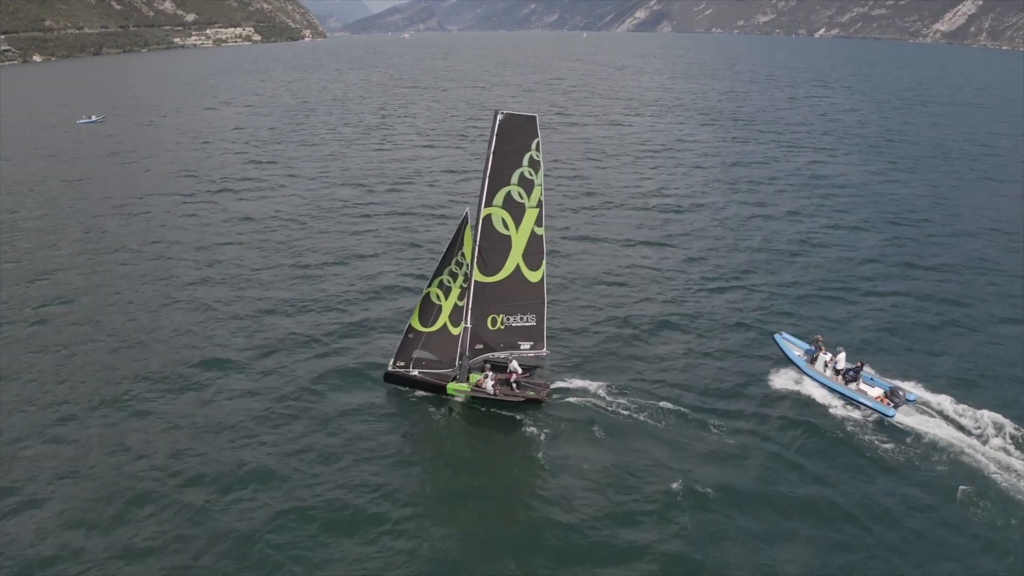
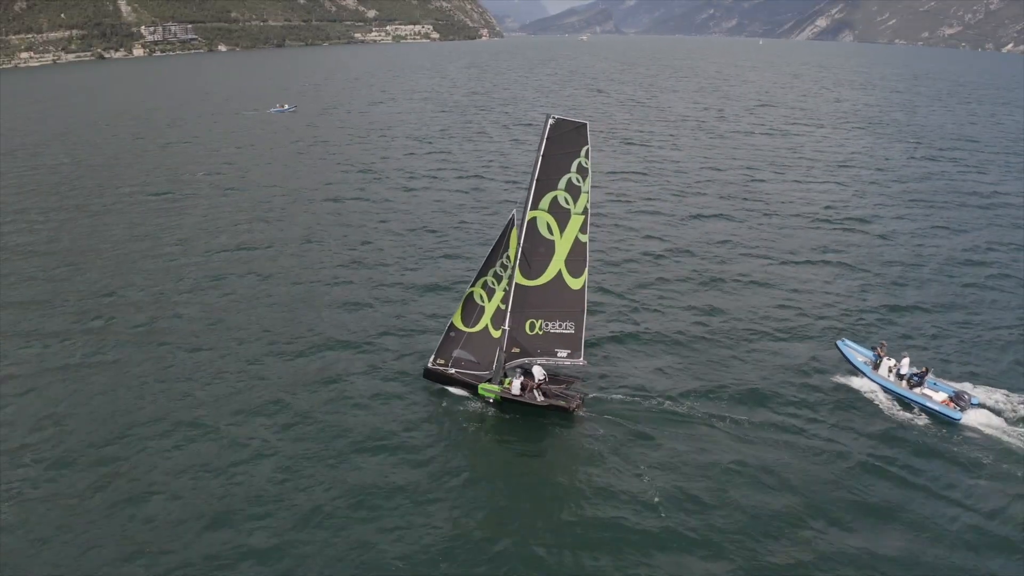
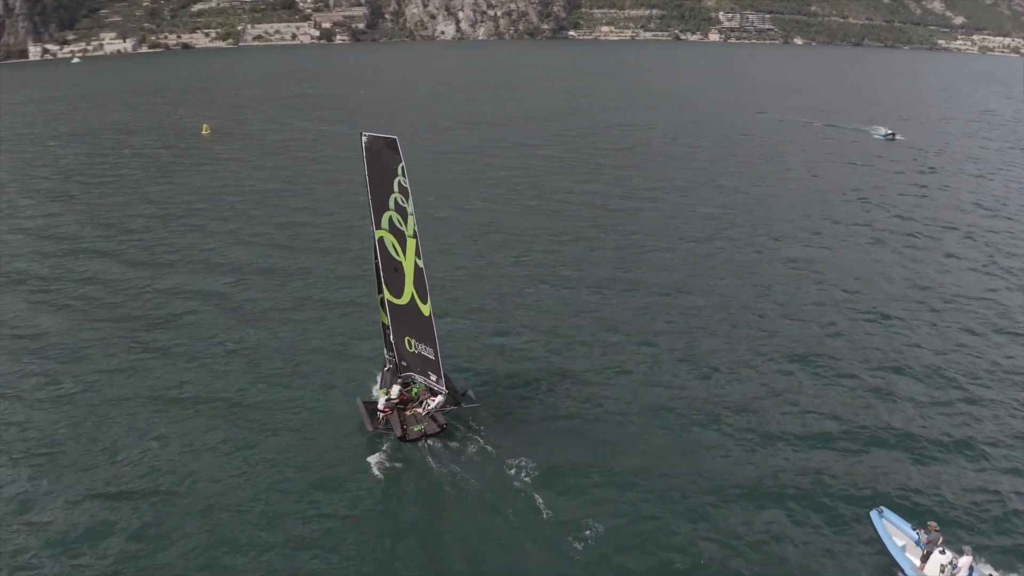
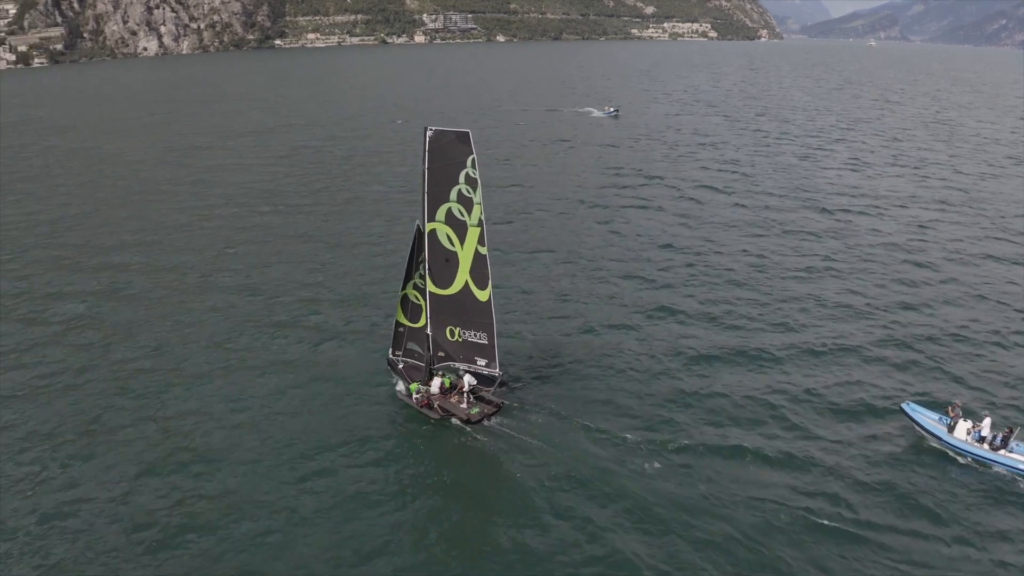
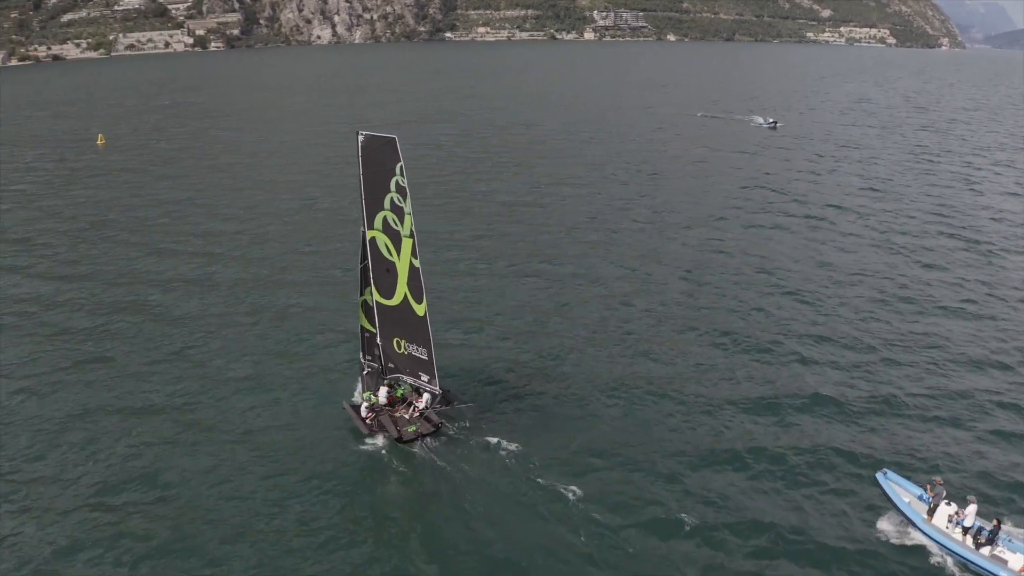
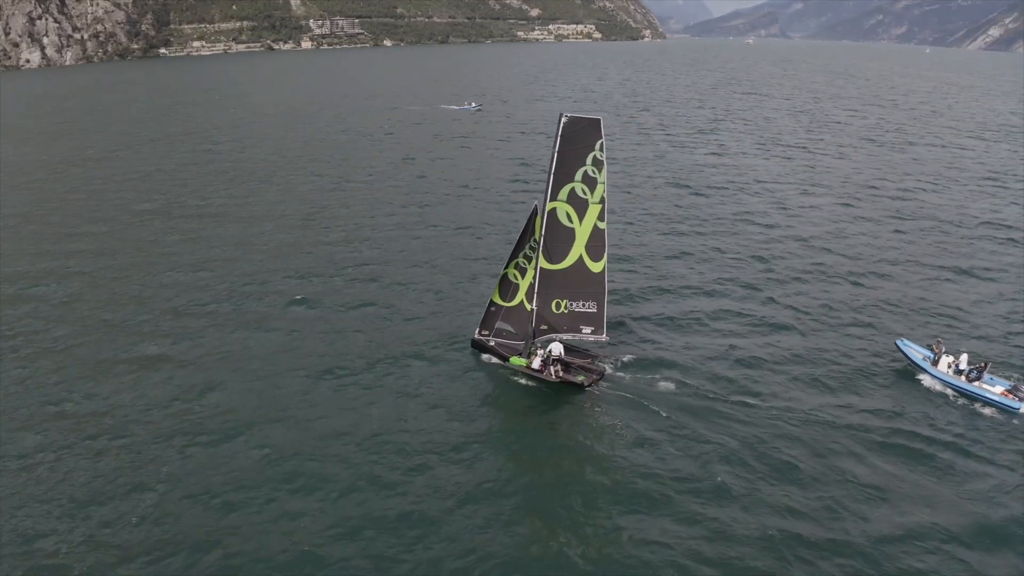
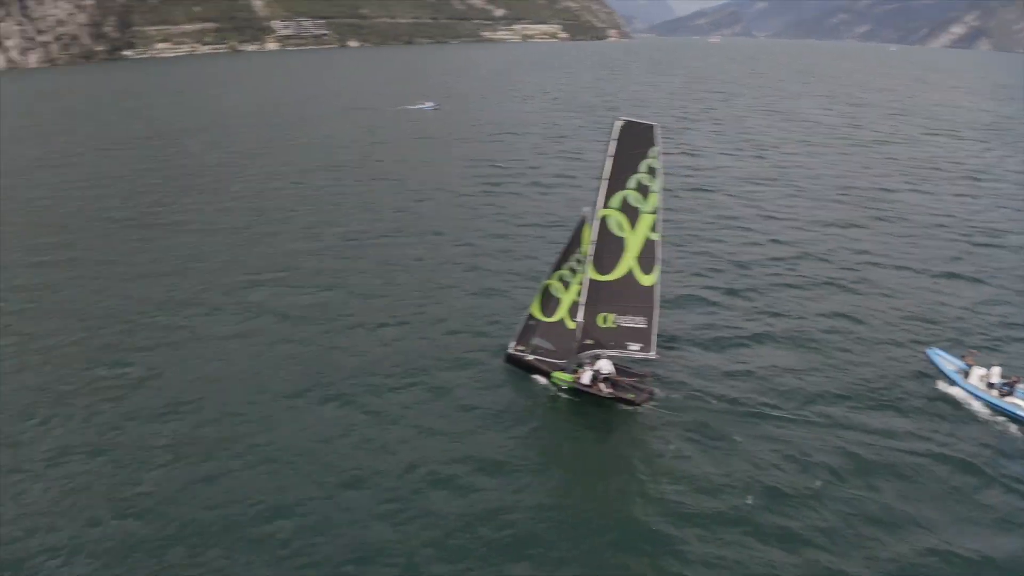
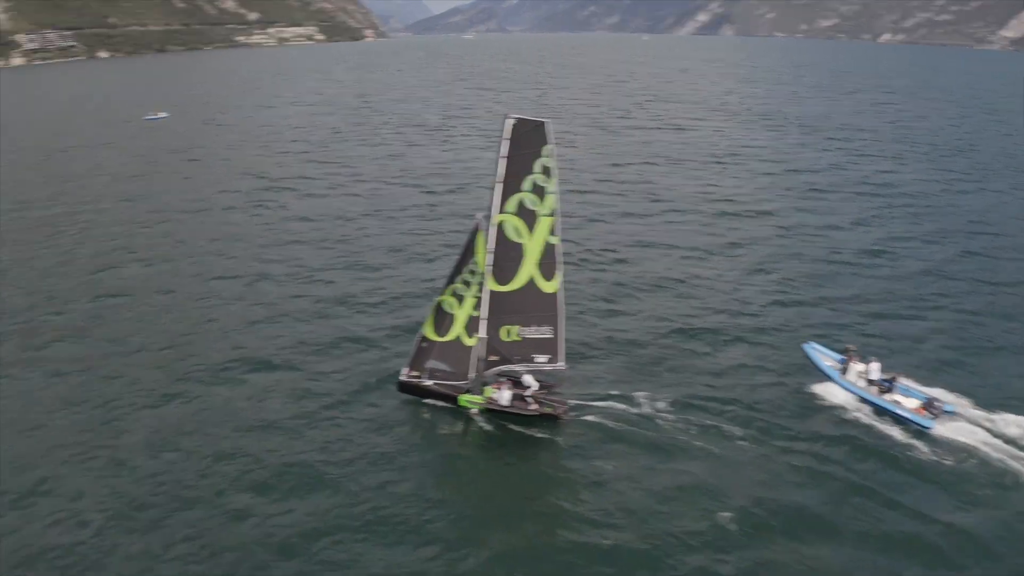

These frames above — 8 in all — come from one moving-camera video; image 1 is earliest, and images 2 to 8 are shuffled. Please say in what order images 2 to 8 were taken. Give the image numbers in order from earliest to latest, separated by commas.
8, 2, 7, 6, 4, 5, 3
